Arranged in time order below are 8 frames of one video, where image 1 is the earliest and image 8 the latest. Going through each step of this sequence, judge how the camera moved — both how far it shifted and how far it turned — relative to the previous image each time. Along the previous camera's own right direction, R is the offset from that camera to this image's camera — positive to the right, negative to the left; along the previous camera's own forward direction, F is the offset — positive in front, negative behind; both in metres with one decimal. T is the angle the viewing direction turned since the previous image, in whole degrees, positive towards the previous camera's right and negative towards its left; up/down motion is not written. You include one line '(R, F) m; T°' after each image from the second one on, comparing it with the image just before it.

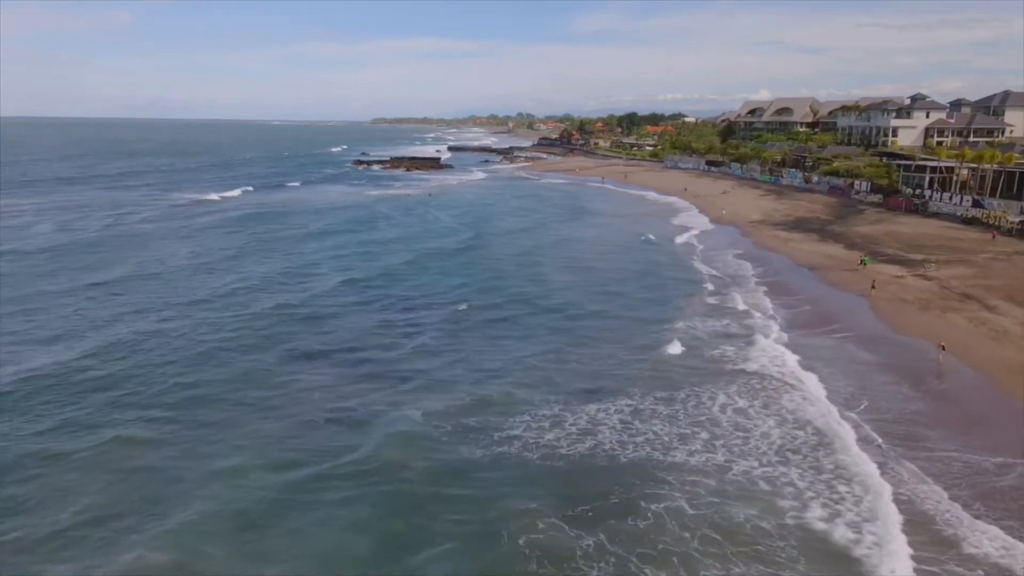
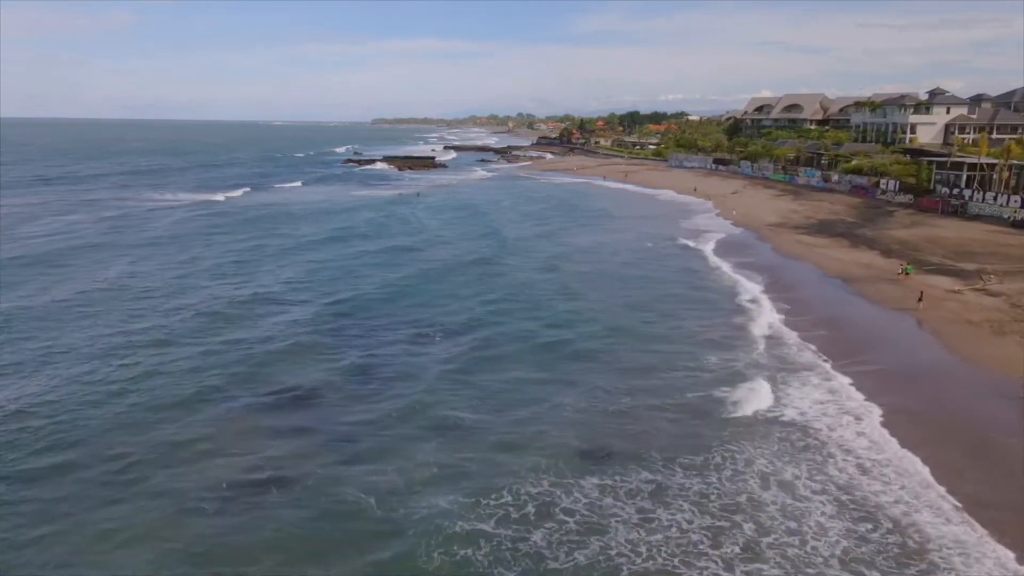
(+0.5, +5.0) m; 0°
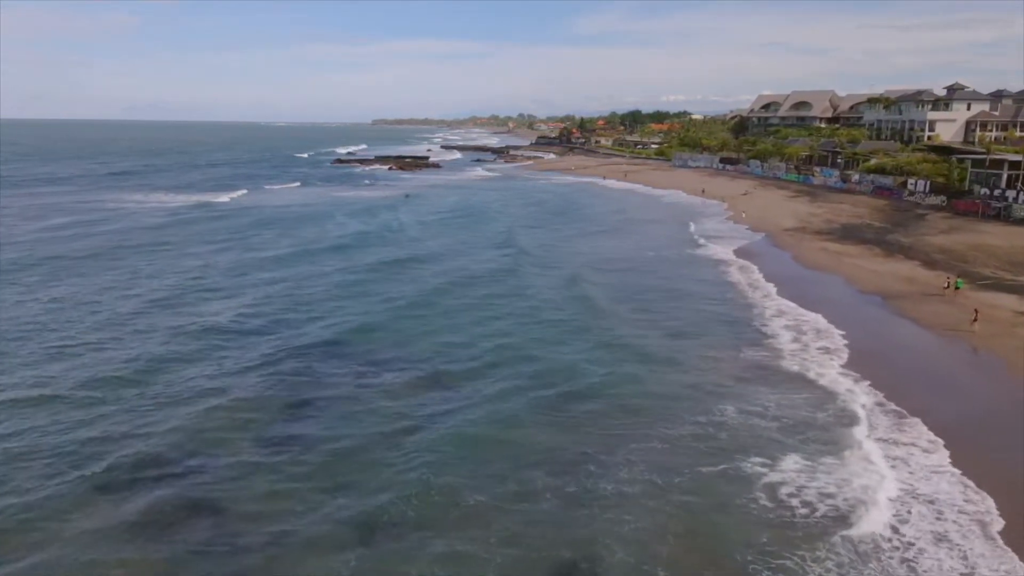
(+0.7, +4.8) m; 0°
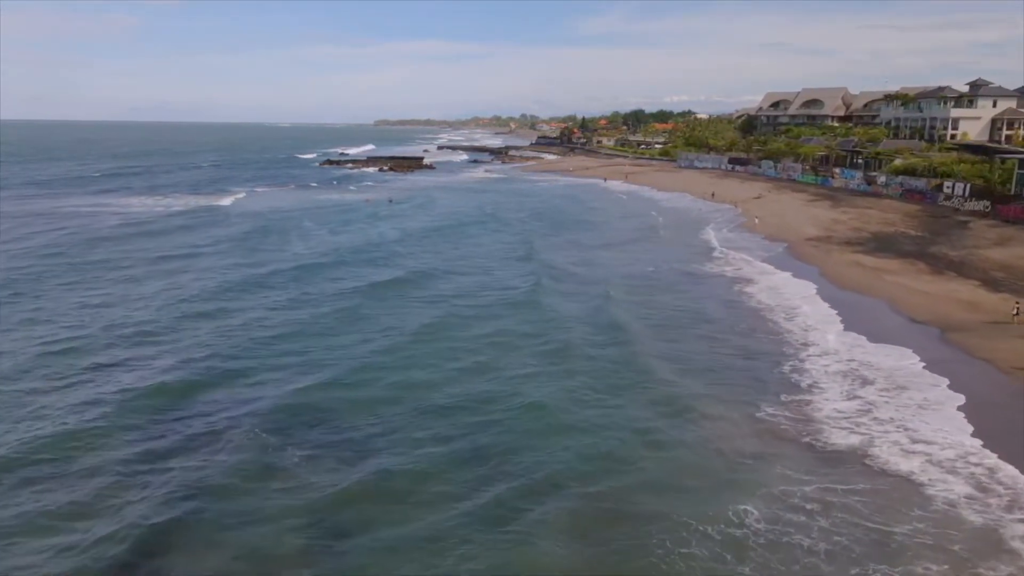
(+0.8, +5.0) m; 0°
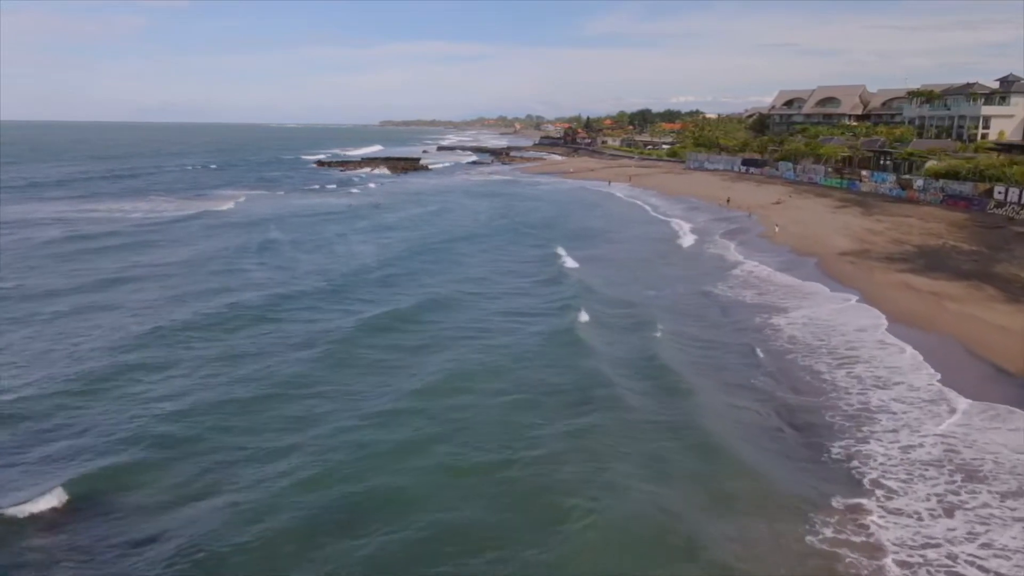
(+0.8, +5.1) m; 0°
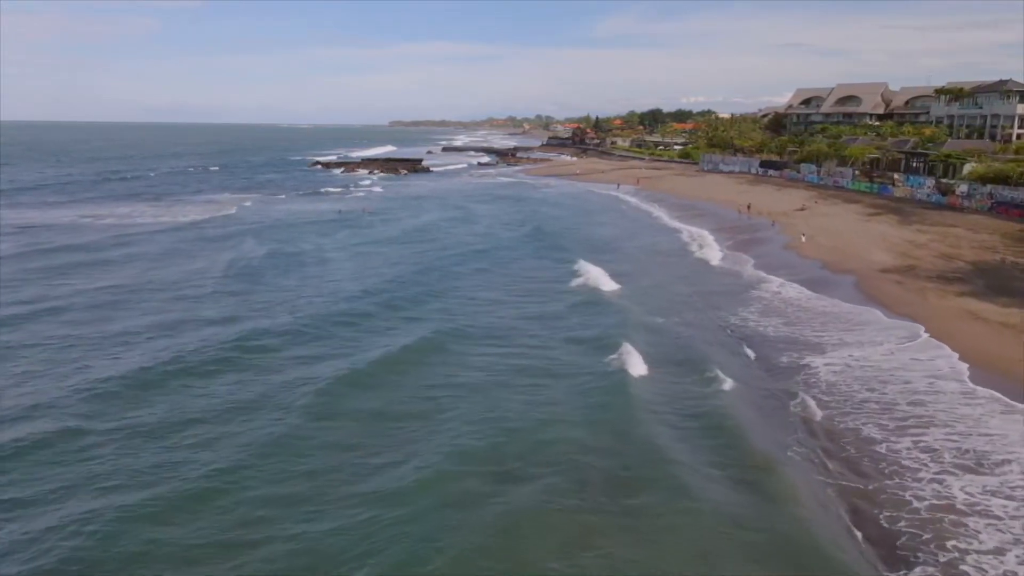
(+0.5, +4.0) m; -1°
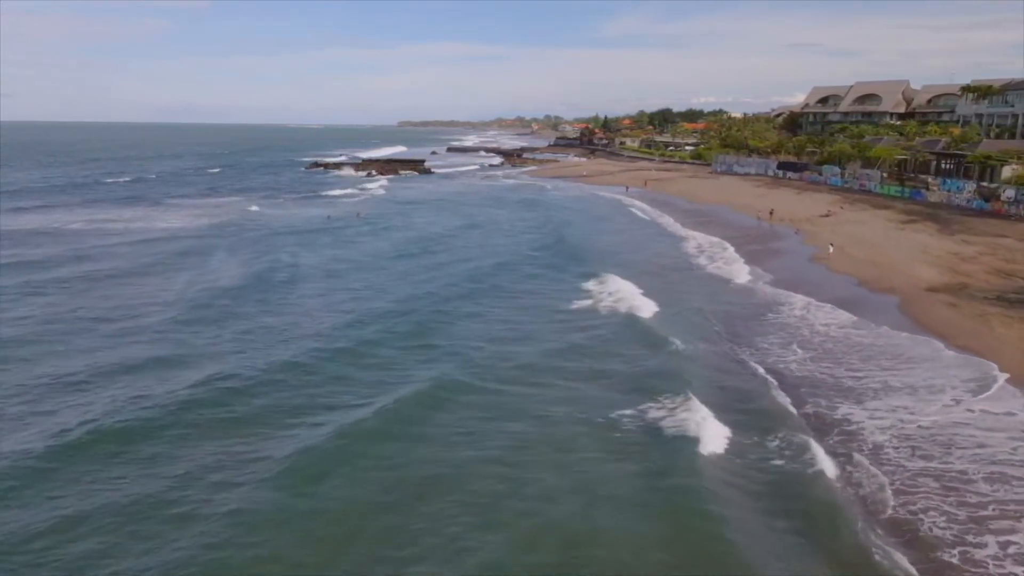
(+0.5, +3.6) m; -1°
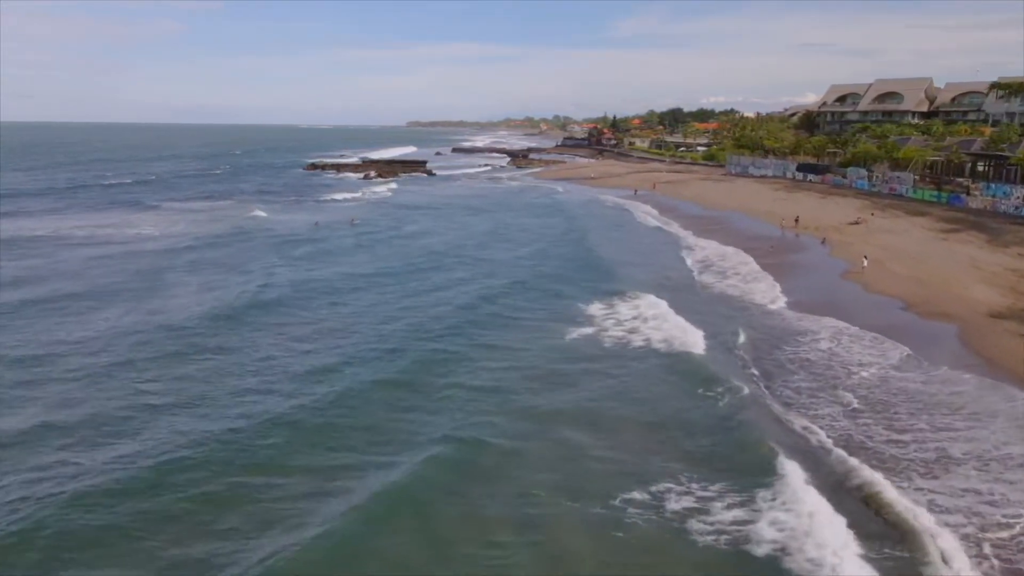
(+0.5, +3.7) m; -1°
